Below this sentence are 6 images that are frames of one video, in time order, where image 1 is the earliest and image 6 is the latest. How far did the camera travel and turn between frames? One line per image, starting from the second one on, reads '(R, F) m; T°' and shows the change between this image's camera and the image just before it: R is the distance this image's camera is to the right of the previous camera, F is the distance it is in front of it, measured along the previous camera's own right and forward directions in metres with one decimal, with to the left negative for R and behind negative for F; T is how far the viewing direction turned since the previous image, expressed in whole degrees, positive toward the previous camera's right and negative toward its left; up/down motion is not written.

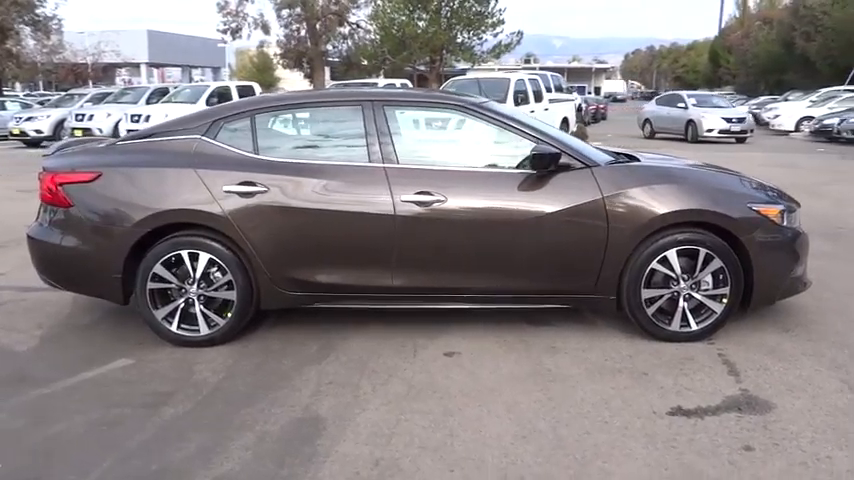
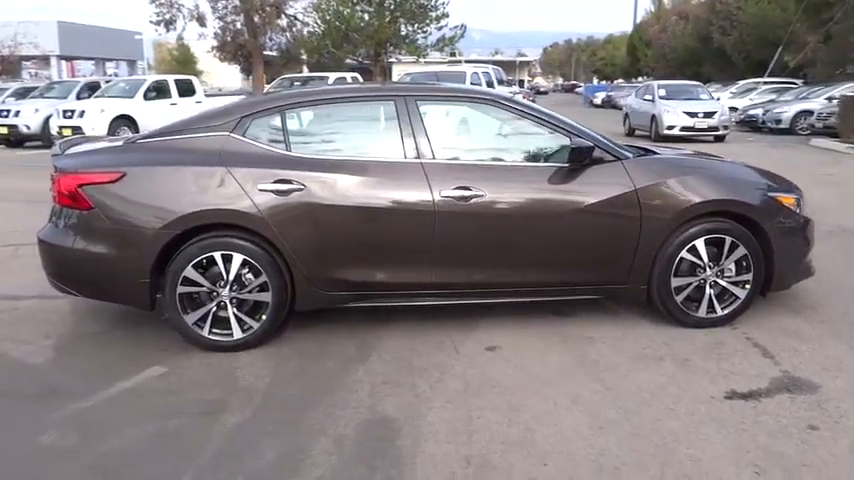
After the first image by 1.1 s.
(-0.8, +0.1) m; +7°
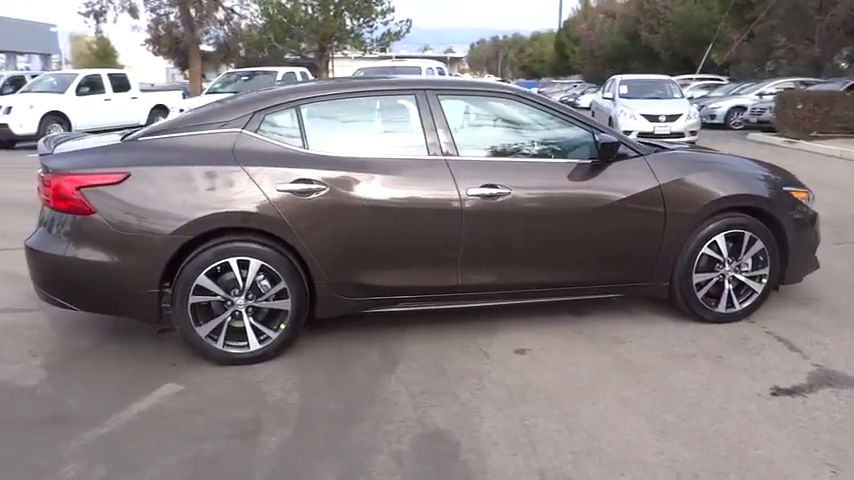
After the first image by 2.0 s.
(-0.6, +0.3) m; +6°
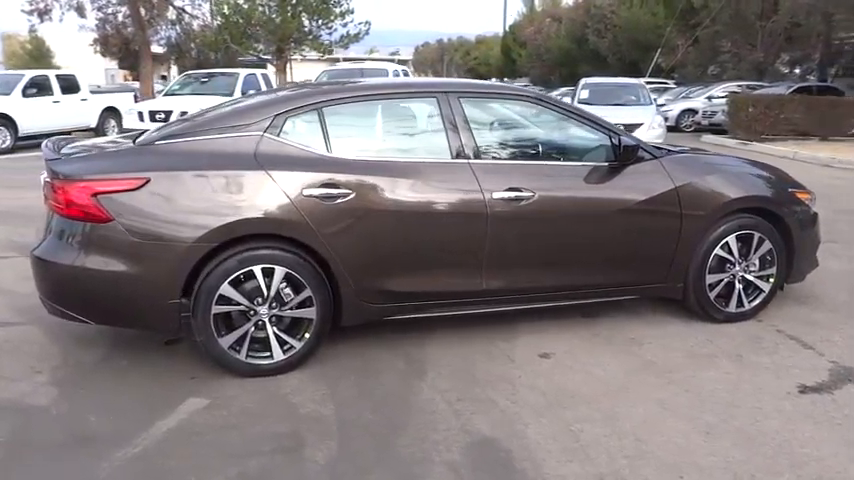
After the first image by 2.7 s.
(-0.5, +0.1) m; +5°
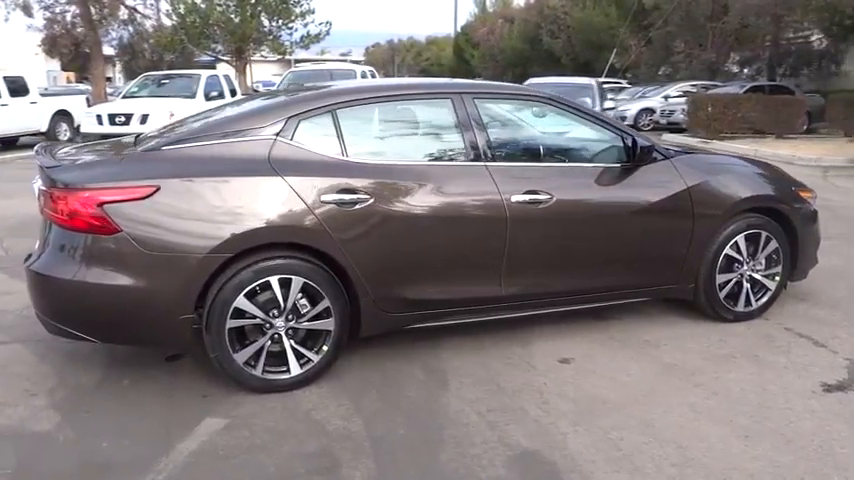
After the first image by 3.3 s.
(-0.4, +0.2) m; +4°
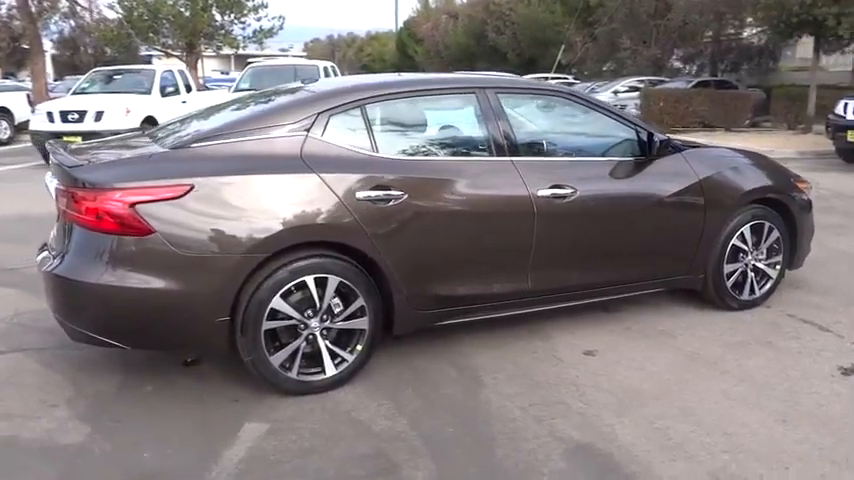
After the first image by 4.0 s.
(-0.5, +0.1) m; +5°
